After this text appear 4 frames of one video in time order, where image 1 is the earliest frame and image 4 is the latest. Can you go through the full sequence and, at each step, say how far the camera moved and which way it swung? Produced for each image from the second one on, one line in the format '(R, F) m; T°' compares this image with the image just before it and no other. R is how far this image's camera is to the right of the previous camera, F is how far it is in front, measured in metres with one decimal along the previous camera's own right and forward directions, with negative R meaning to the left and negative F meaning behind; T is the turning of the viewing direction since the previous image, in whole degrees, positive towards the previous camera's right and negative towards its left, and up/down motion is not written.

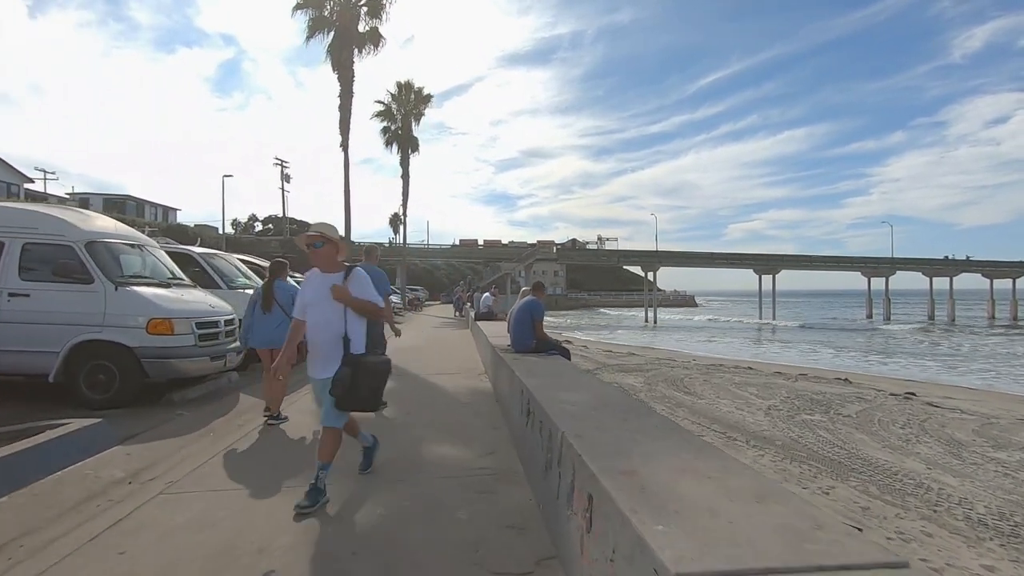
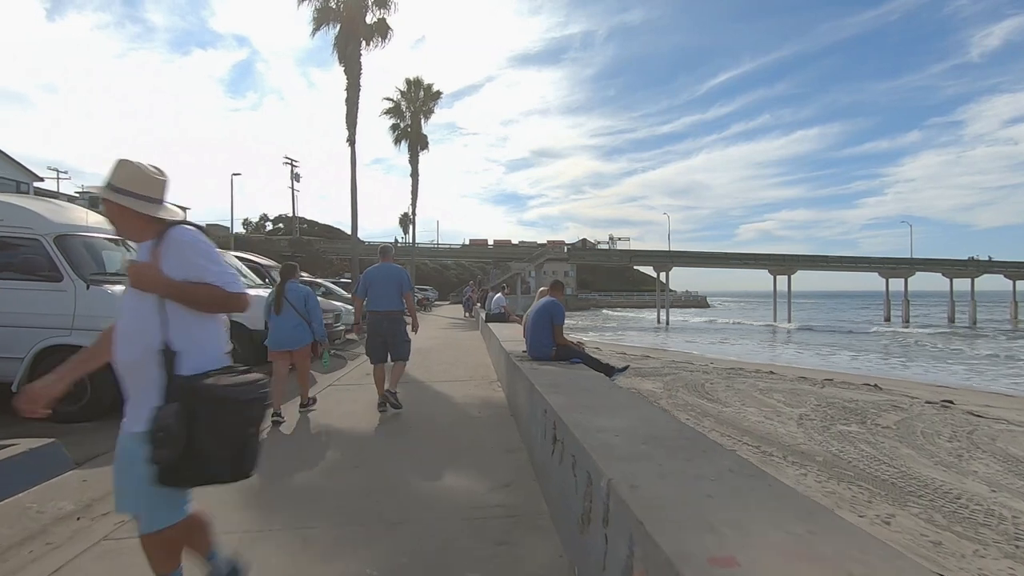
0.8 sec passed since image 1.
(-0.1, +0.8) m; -1°
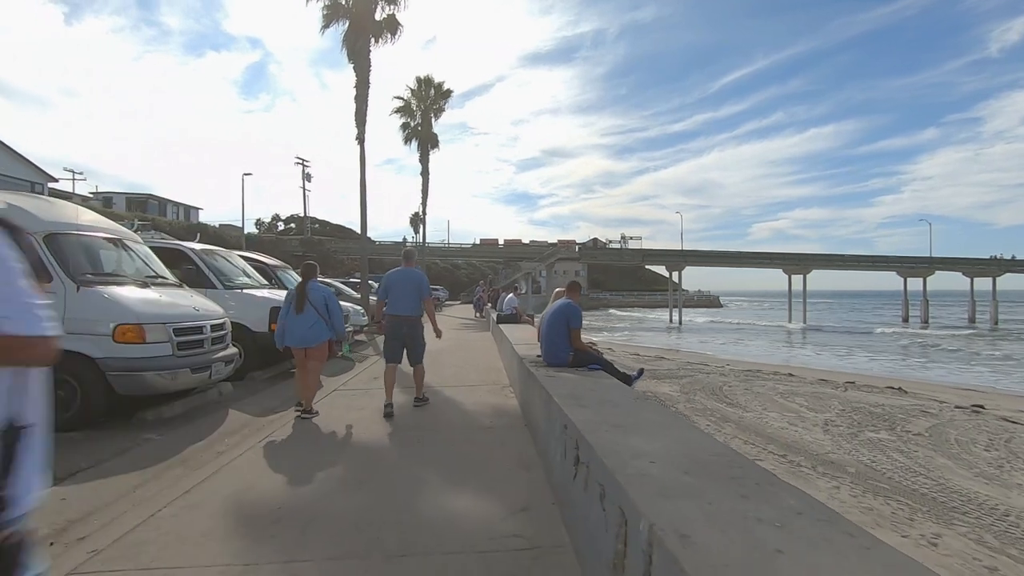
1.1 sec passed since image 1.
(0.0, +0.4) m; -1°
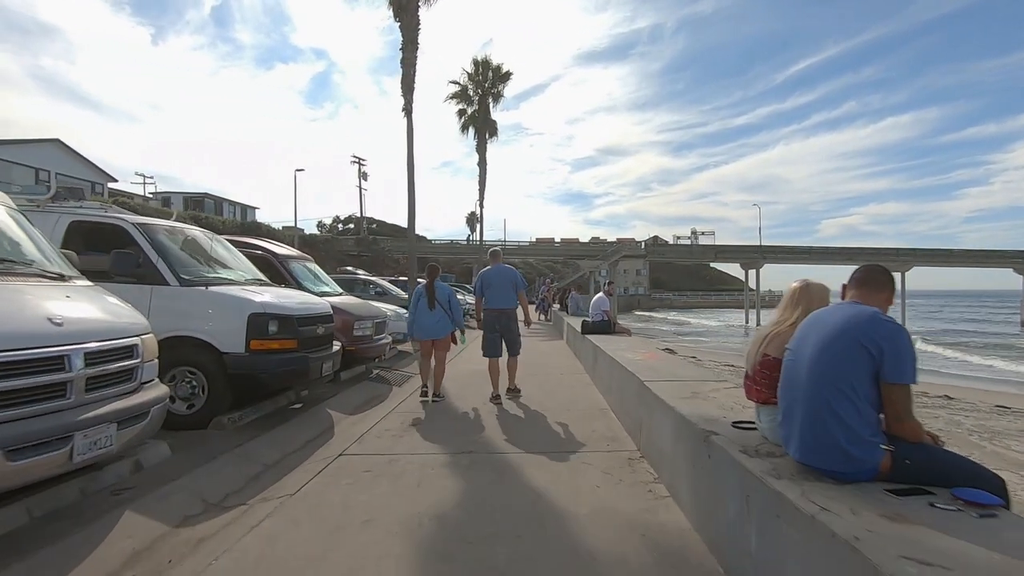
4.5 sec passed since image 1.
(-0.7, +3.7) m; -6°
